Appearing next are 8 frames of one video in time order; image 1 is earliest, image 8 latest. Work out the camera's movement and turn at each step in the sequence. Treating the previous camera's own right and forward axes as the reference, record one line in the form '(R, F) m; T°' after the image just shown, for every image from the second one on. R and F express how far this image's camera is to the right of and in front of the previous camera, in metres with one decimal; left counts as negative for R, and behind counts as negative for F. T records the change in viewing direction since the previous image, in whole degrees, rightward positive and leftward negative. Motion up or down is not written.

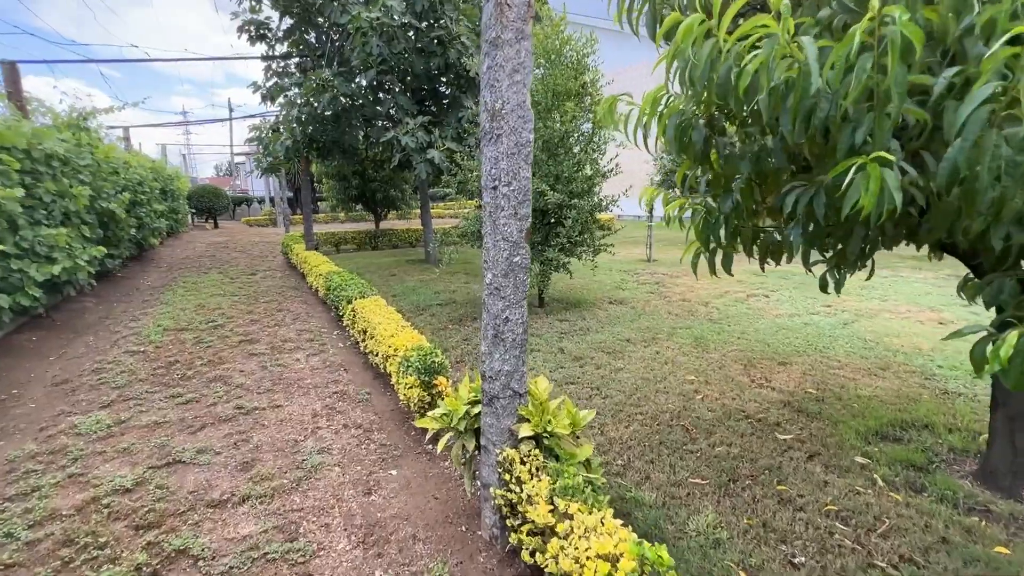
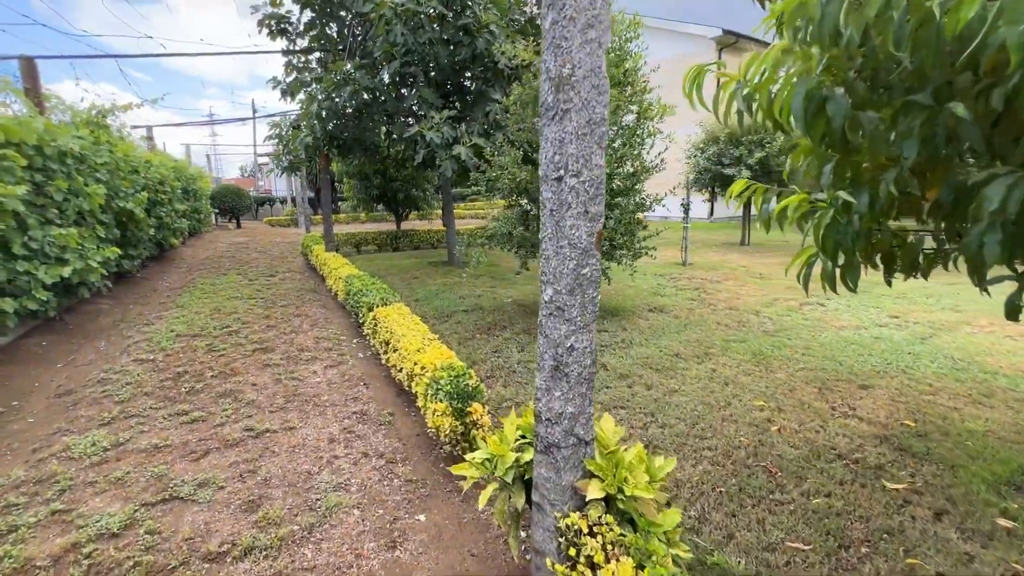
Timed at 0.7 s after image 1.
(-0.2, +0.4) m; -2°
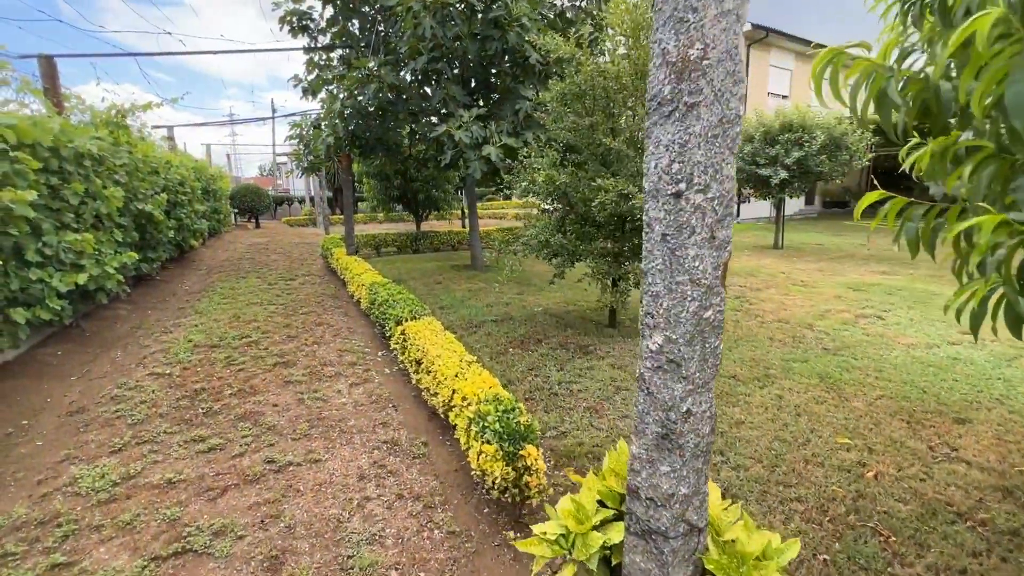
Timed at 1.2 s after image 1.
(-0.2, +0.3) m; -2°
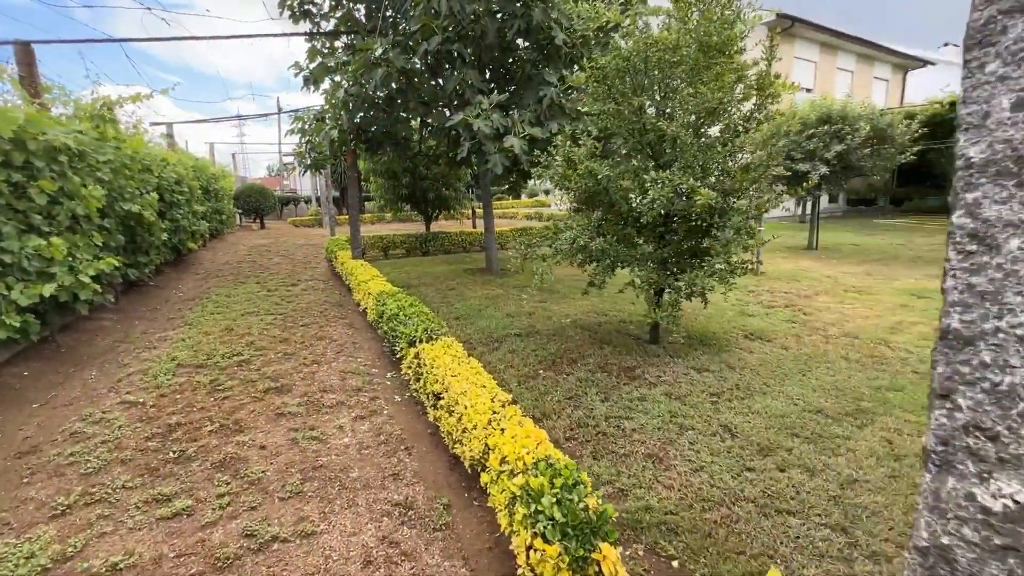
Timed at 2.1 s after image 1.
(-0.2, +0.6) m; -1°
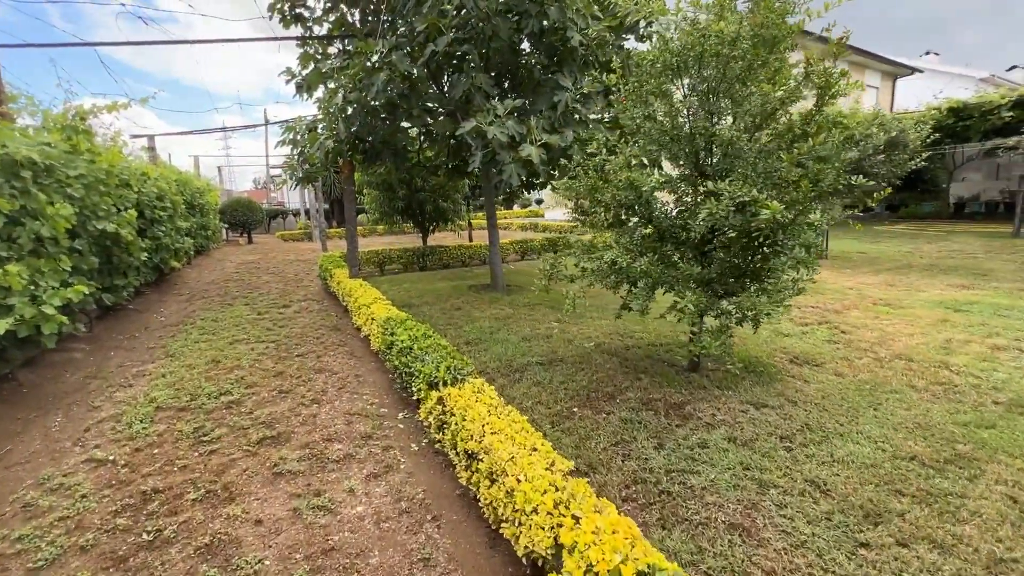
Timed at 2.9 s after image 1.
(-0.3, +0.5) m; +1°
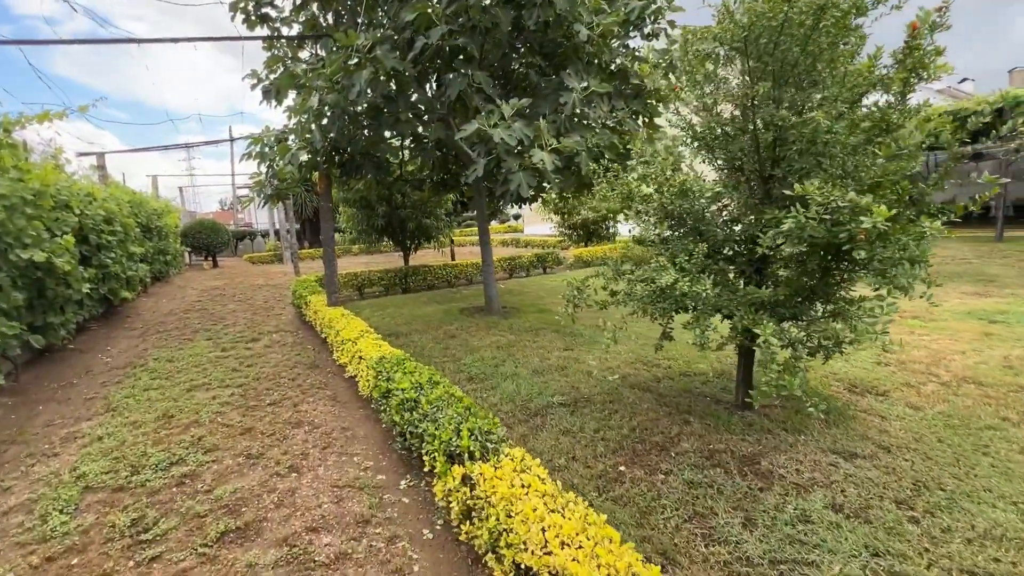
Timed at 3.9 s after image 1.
(-0.3, +0.6) m; +3°
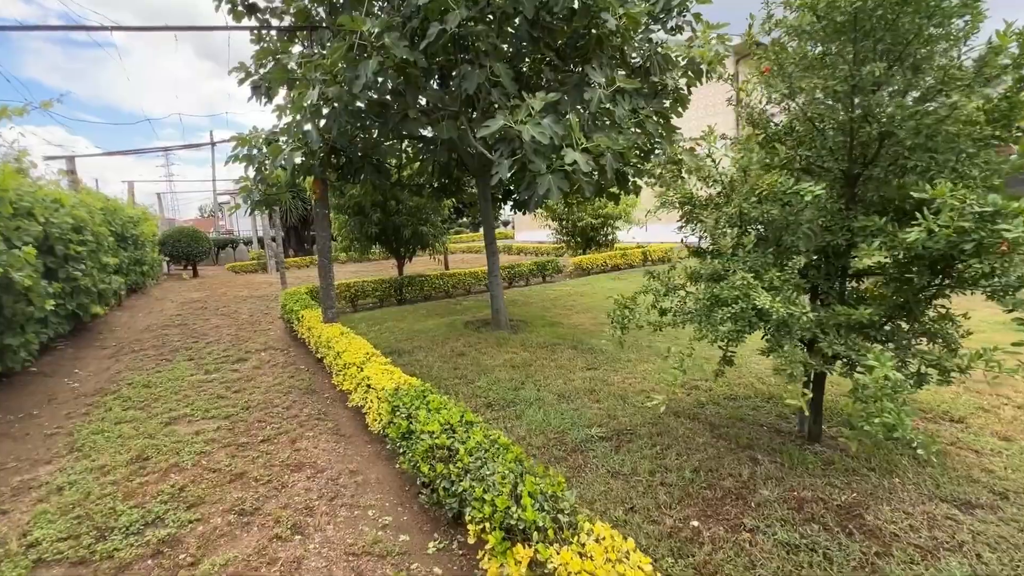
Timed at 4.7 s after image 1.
(-0.3, +0.4) m; +2°
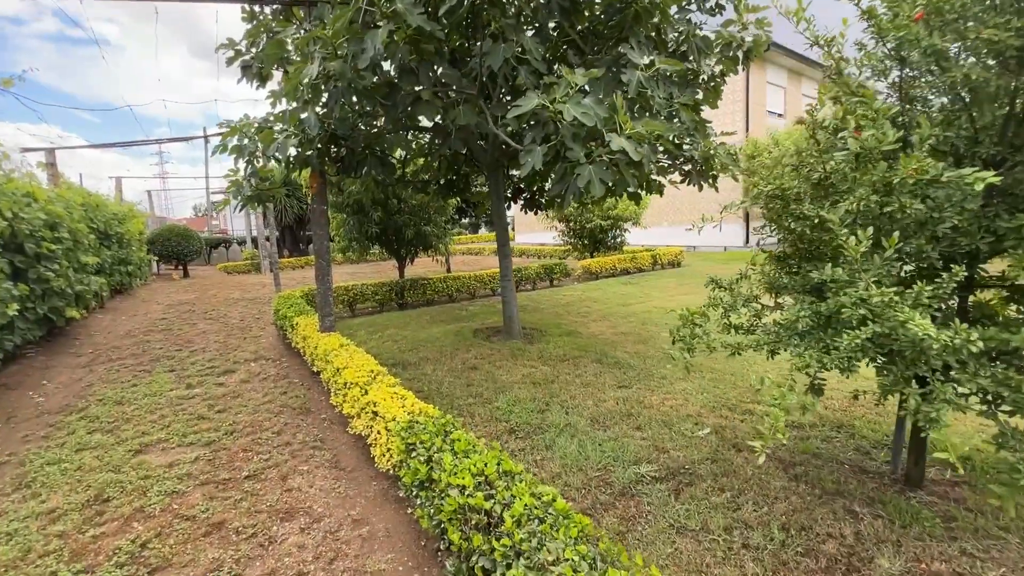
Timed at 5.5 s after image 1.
(-0.2, +0.5) m; +1°
